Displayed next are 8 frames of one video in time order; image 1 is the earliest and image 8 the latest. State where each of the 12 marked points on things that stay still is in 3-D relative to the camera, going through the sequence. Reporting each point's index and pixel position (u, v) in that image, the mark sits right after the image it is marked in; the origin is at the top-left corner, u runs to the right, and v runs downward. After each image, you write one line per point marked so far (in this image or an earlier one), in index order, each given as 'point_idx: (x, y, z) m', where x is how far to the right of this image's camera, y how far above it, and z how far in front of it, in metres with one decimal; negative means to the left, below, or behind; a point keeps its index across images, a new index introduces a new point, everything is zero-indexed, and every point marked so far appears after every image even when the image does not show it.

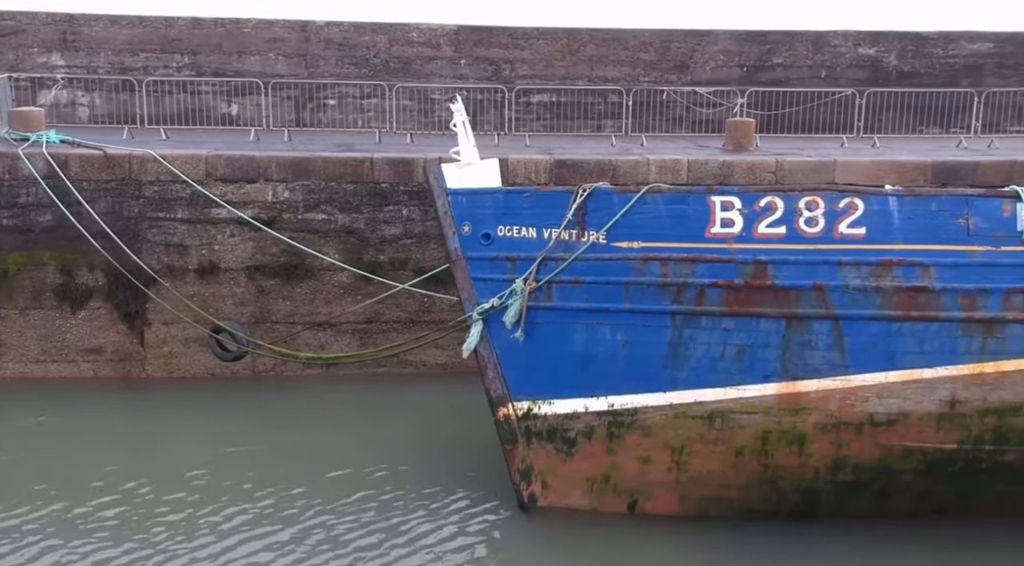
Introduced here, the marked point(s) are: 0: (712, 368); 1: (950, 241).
0: (+1.4, -0.6, +7.1) m
1: (+2.8, +0.3, +6.8) m
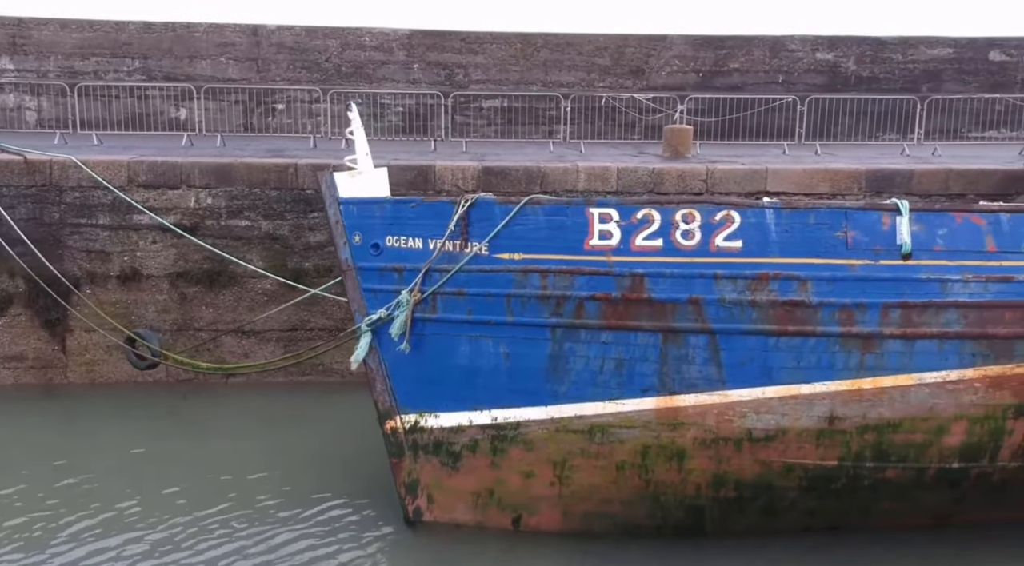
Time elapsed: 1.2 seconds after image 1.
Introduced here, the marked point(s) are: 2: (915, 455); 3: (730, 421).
0: (+0.5, -0.7, +7.0) m
1: (+2.0, +0.2, +6.7) m
2: (+2.6, -1.1, +6.8) m
3: (+1.4, -0.9, +6.8) m
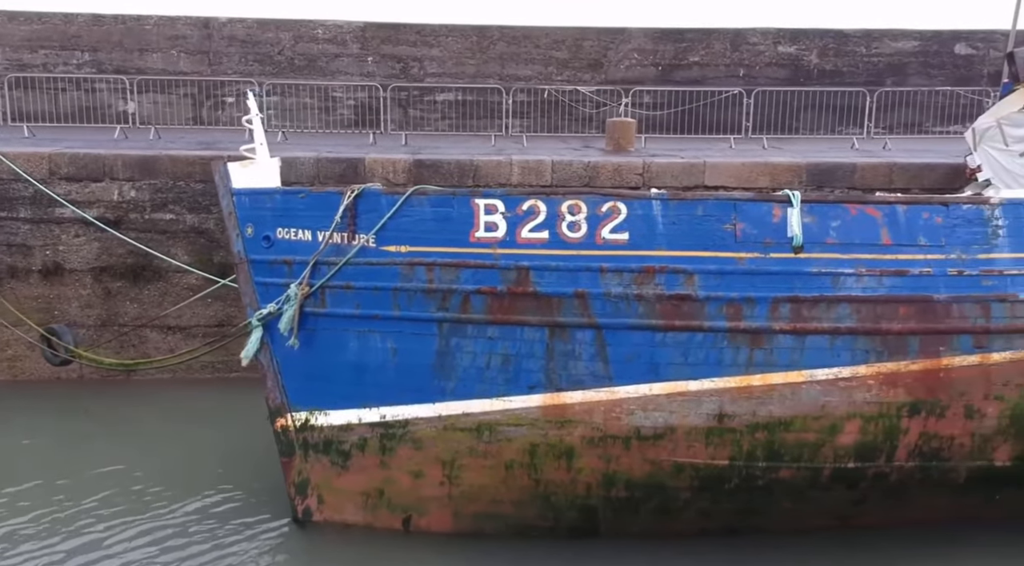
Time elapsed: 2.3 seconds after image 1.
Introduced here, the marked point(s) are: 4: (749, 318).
0: (-0.2, -0.6, +6.8) m
1: (+1.2, +0.2, +6.5) m
2: (+1.8, -1.1, +6.6) m
3: (+0.7, -0.9, +6.6) m
4: (+1.4, -0.2, +6.4) m
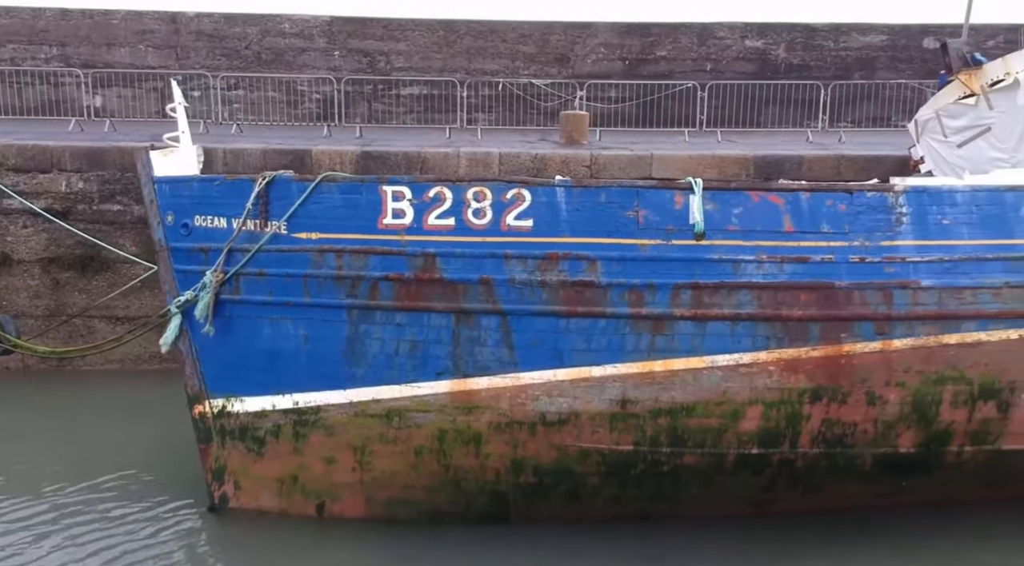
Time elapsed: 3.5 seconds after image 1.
0: (-0.8, -0.5, +6.8) m
1: (+0.7, +0.3, +6.5) m
2: (+1.3, -1.0, +6.6) m
3: (+0.1, -0.8, +6.7) m
4: (+0.8, -0.1, +6.5) m
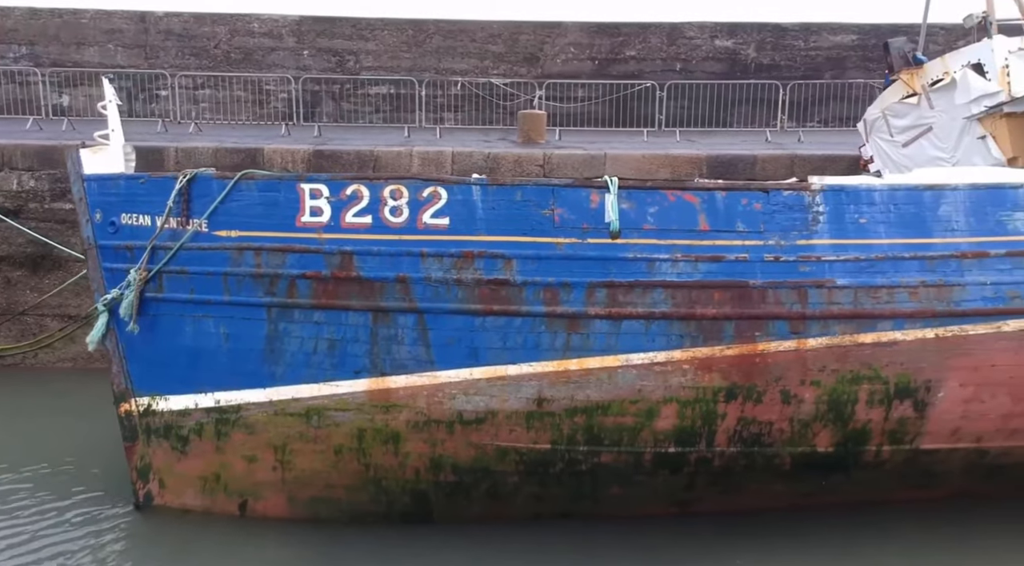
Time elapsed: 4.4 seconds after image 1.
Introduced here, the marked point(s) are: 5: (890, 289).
0: (-1.3, -0.5, +6.8) m
1: (+0.1, +0.3, +6.5) m
2: (+0.7, -1.0, +6.6) m
3: (-0.5, -0.8, +6.7) m
4: (+0.3, -0.1, +6.5) m
5: (+2.3, 0.0, +6.5) m
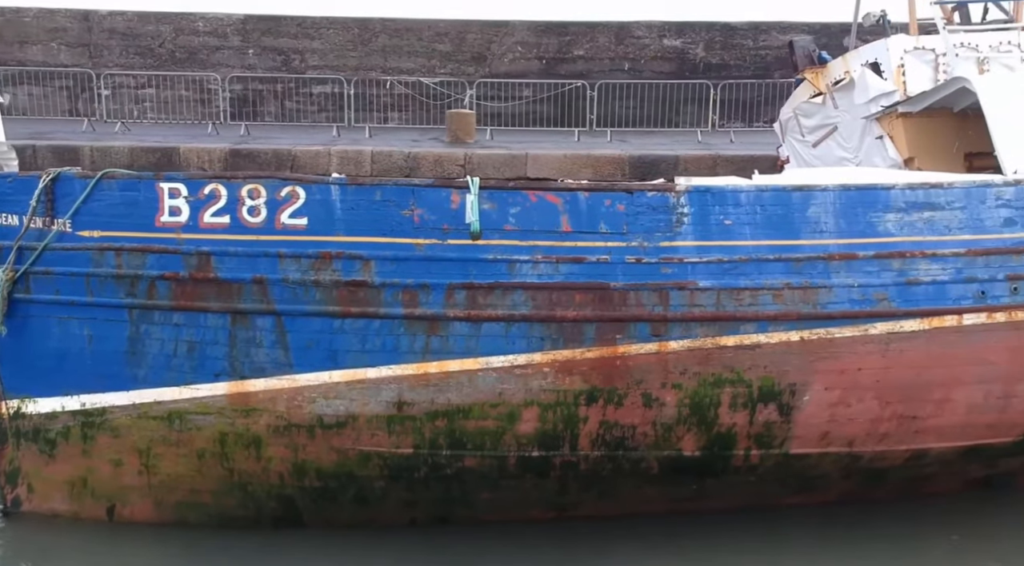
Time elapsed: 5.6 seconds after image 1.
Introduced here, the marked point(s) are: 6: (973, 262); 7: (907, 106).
0: (-2.2, -0.5, +6.7) m
1: (-0.7, +0.3, +6.4) m
2: (-0.1, -1.0, +6.5) m
3: (-1.3, -0.8, +6.5) m
4: (-0.5, -0.1, +6.4) m
5: (+1.5, 0.0, +6.4) m
6: (+2.9, +0.1, +6.6) m
7: (+3.0, +1.3, +8.0) m
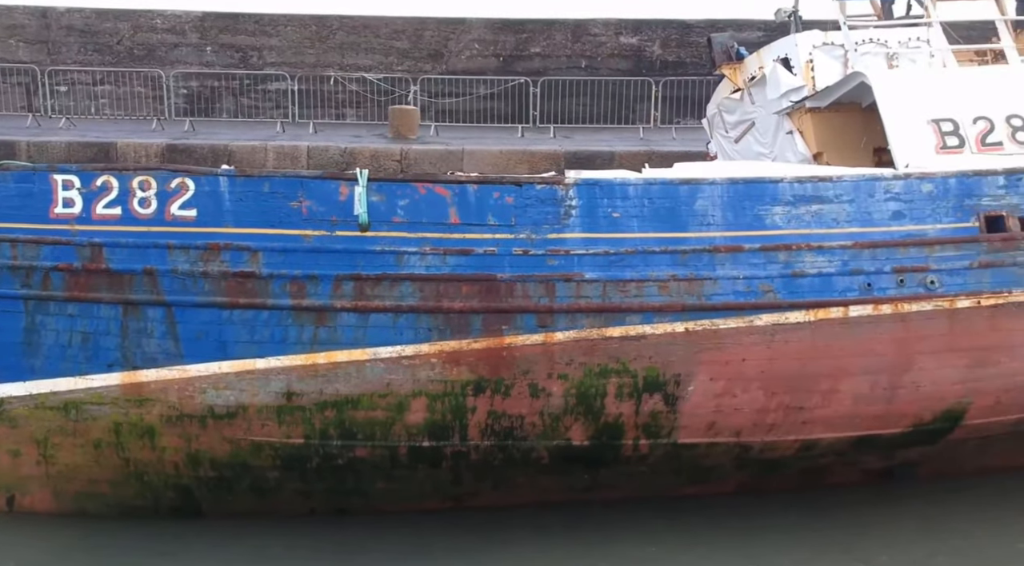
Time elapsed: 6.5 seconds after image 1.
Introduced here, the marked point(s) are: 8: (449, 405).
0: (-2.9, -0.5, +6.8) m
1: (-1.4, +0.4, +6.4) m
2: (-0.8, -0.9, +6.6) m
3: (-2.0, -0.7, +6.6) m
4: (-1.2, -0.1, +6.4) m
5: (+0.8, 0.0, +6.5) m
6: (+2.2, +0.2, +6.6) m
7: (+2.3, +1.4, +8.1) m
8: (-0.4, -0.8, +6.5) m
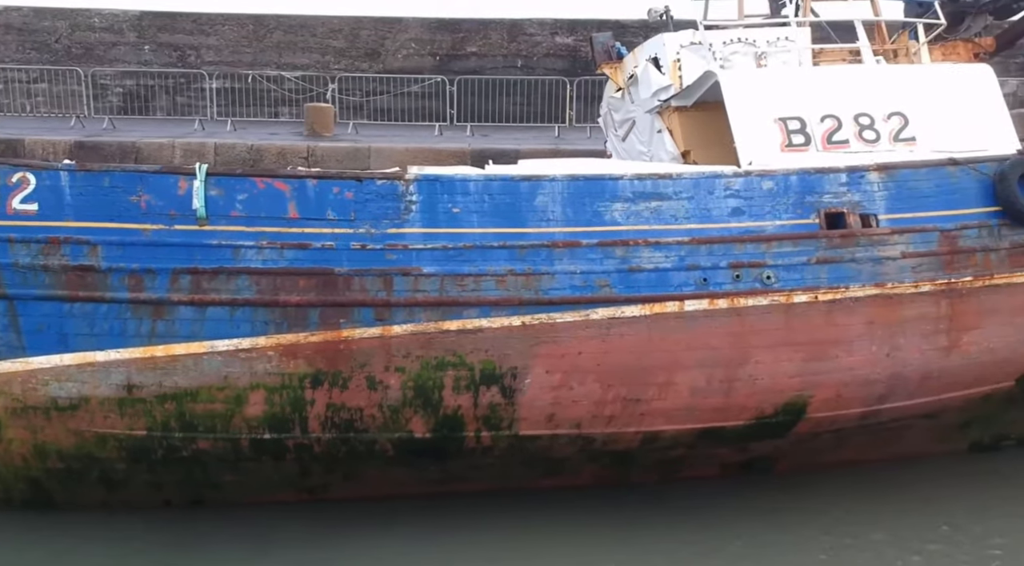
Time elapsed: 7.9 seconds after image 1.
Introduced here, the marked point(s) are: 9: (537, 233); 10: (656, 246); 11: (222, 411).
0: (-3.9, -0.4, +6.8) m
1: (-2.4, +0.4, +6.5) m
2: (-1.8, -0.9, +6.7) m
3: (-3.0, -0.7, +6.7) m
4: (-2.2, 0.0, +6.5) m
5: (-0.2, 0.0, +6.6) m
6: (+1.2, +0.2, +6.7) m
7: (+1.3, +1.4, +8.2) m
8: (-1.4, -0.7, +6.6) m
9: (+0.1, +0.3, +6.7) m
10: (+0.9, +0.2, +6.7) m
11: (-1.8, -0.8, +6.6) m
